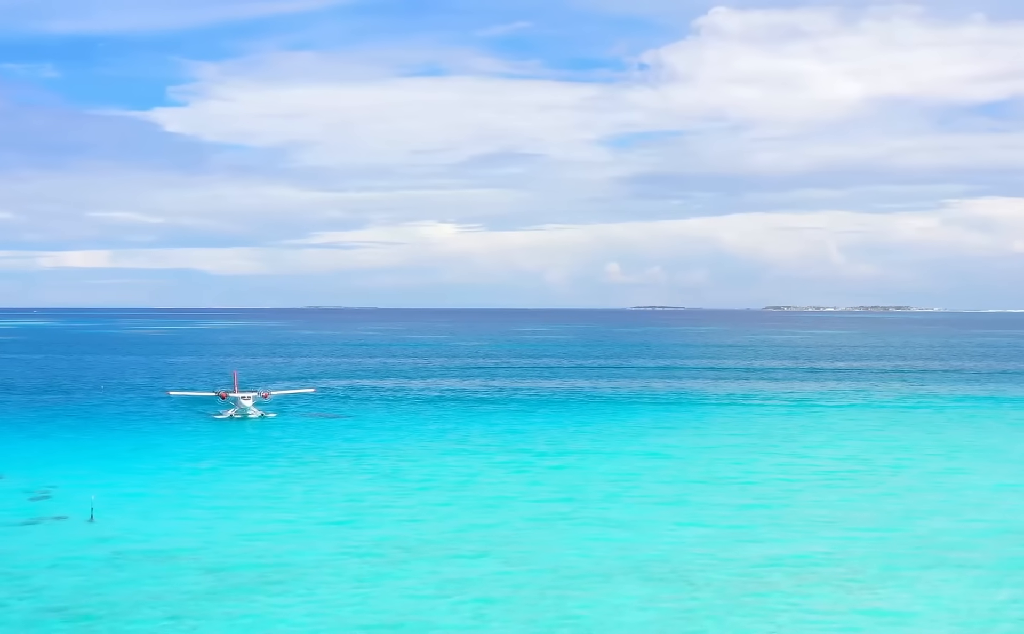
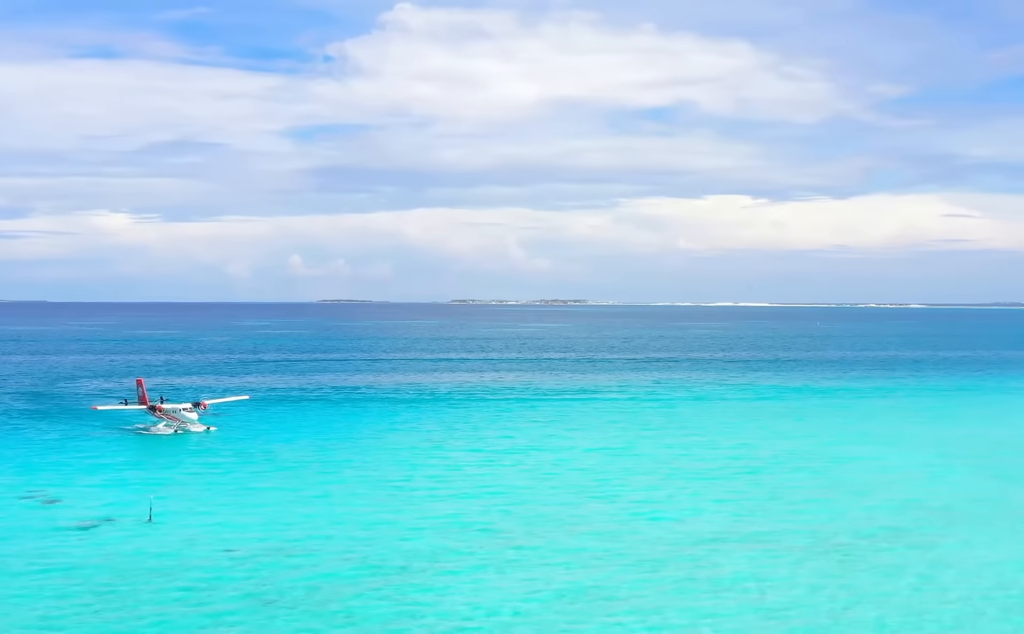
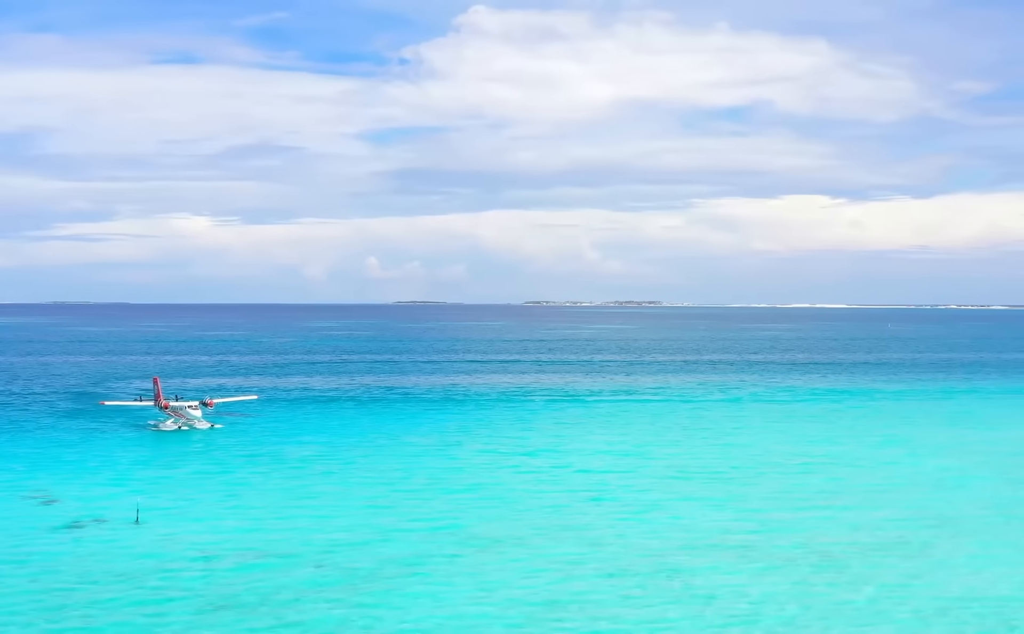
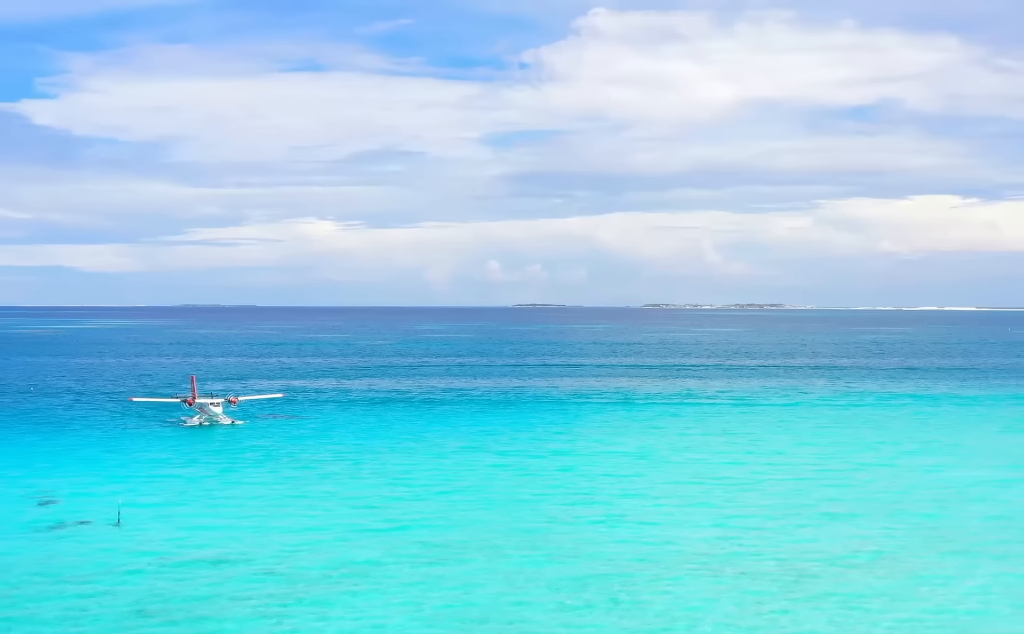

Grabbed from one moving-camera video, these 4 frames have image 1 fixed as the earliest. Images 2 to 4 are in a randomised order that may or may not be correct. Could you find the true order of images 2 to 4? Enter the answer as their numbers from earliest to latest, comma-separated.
4, 3, 2
